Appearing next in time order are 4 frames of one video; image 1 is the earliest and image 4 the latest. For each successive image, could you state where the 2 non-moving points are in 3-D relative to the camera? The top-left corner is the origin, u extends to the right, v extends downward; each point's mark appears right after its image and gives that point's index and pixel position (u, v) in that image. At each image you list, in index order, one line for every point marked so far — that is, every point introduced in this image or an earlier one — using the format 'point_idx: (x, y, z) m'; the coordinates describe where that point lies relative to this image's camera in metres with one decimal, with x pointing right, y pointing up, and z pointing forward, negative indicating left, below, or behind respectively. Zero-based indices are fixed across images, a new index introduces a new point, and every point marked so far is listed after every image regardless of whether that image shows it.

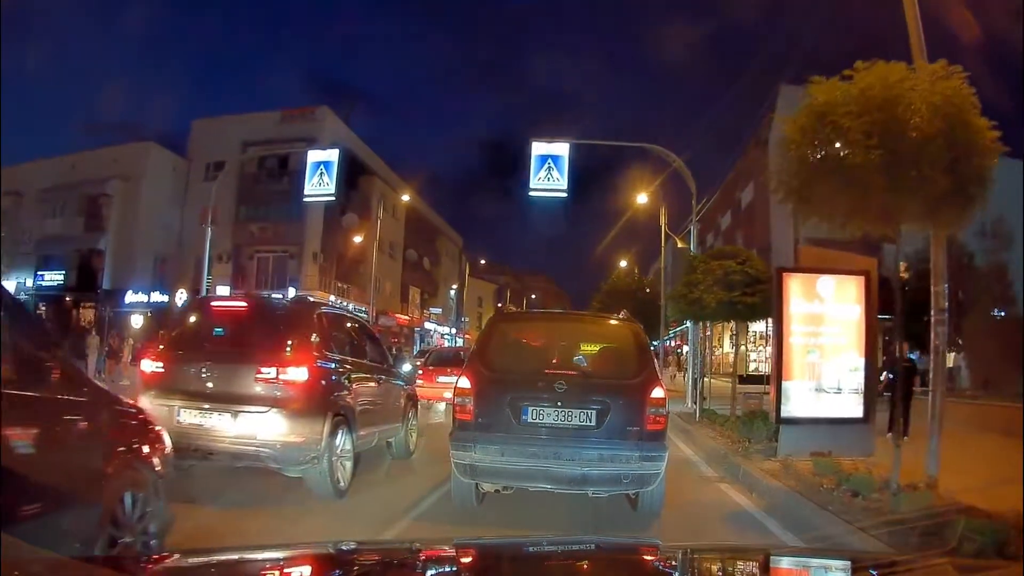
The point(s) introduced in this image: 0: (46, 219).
0: (-10.8, +1.6, +18.0) m
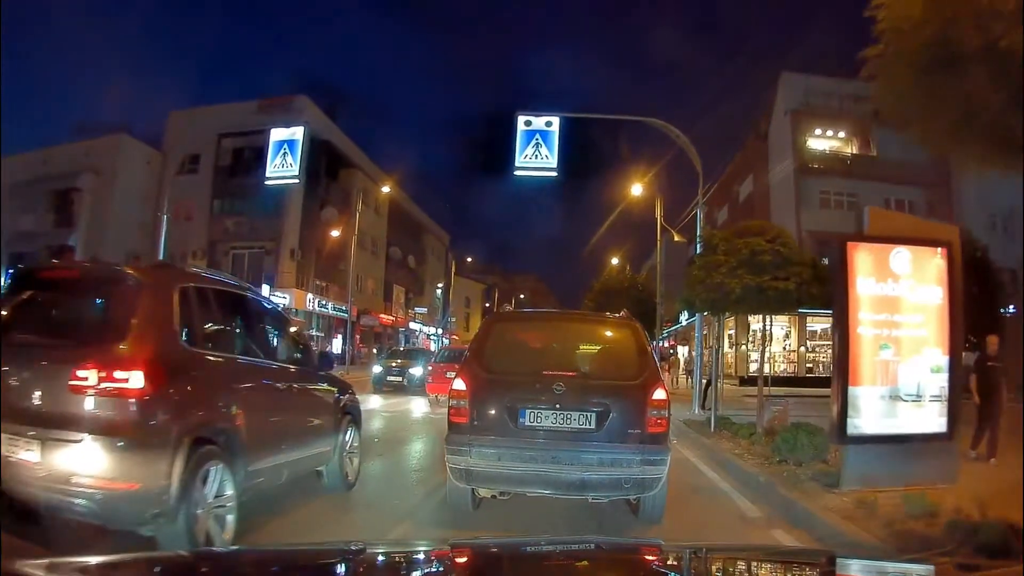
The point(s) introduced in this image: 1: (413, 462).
0: (-11.1, +1.6, +17.1) m
1: (-1.3, -2.1, +9.6) m
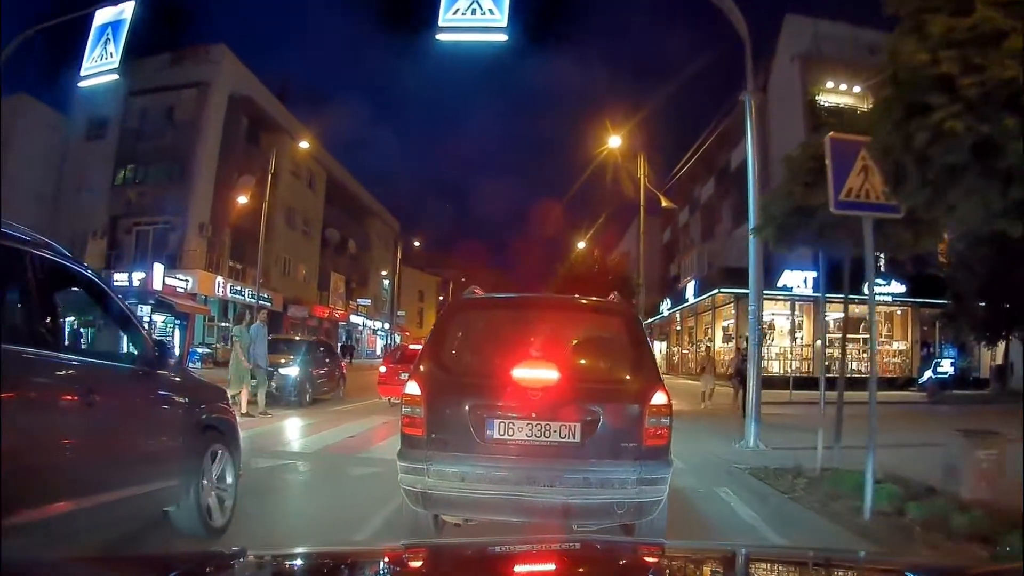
0: (-12.0, +2.0, +14.3) m
1: (-1.9, -1.9, +7.3) m
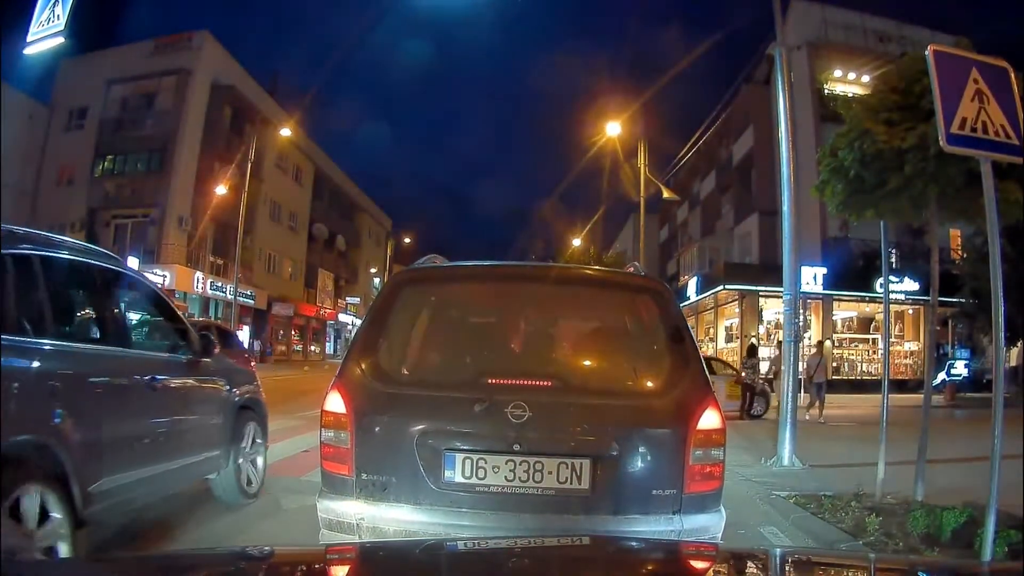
0: (-12.1, +2.1, +13.8) m
1: (-2.0, -1.8, +6.8) m
